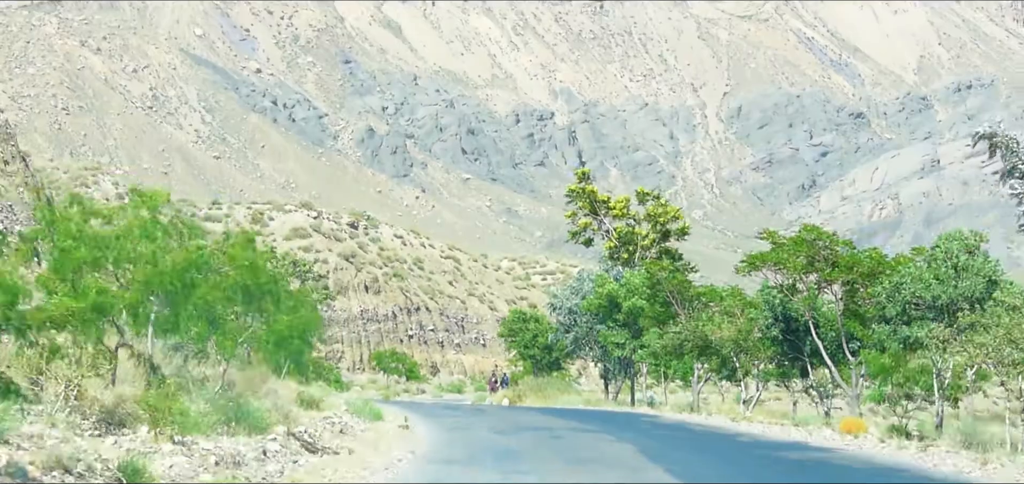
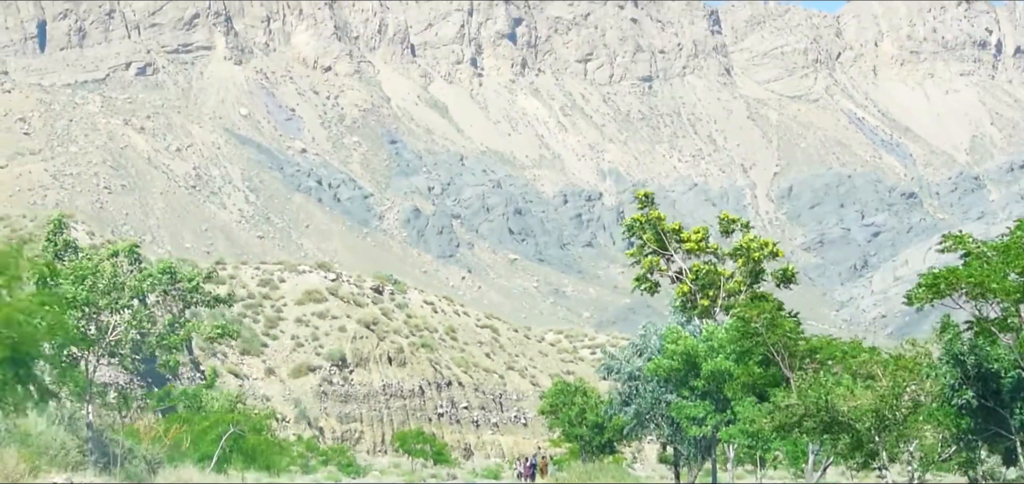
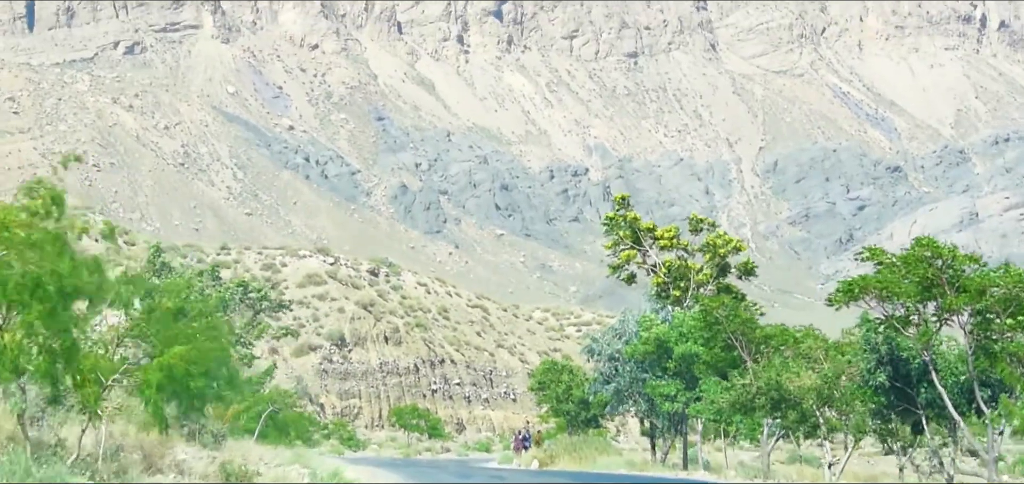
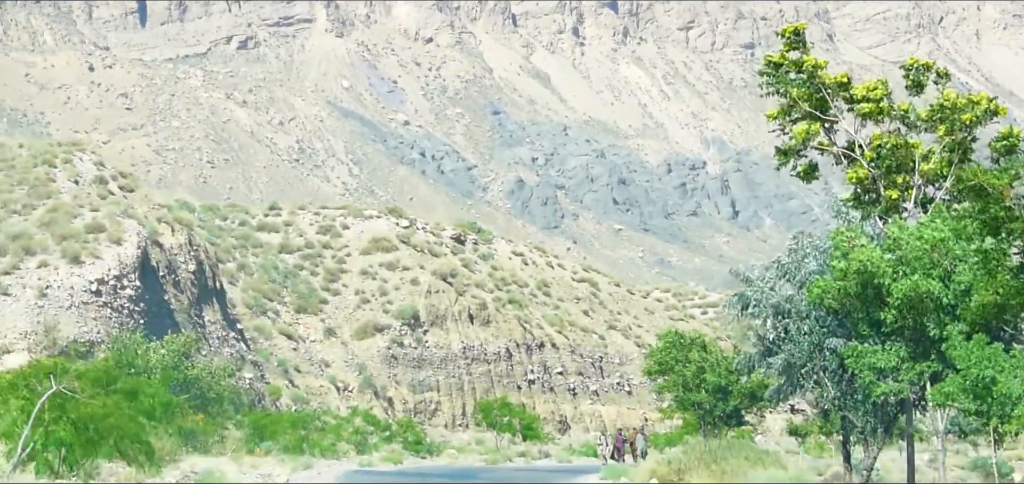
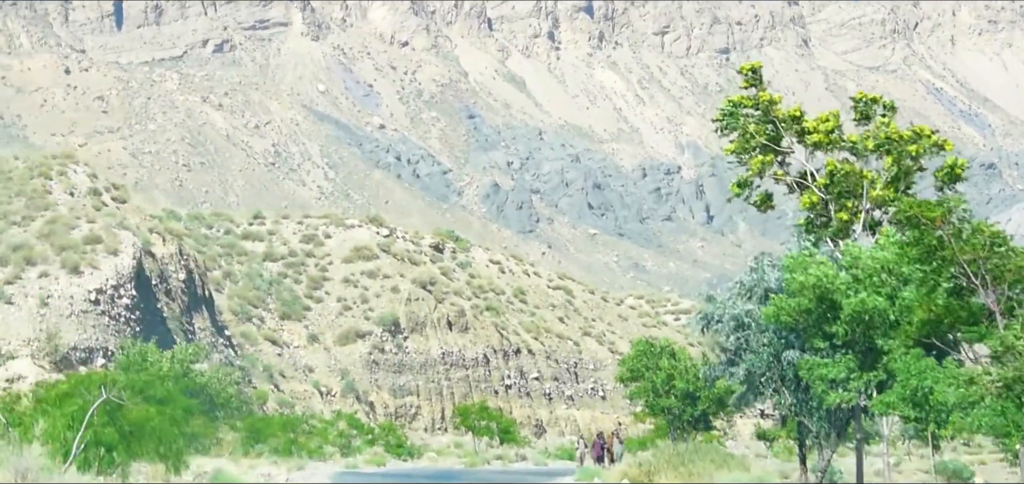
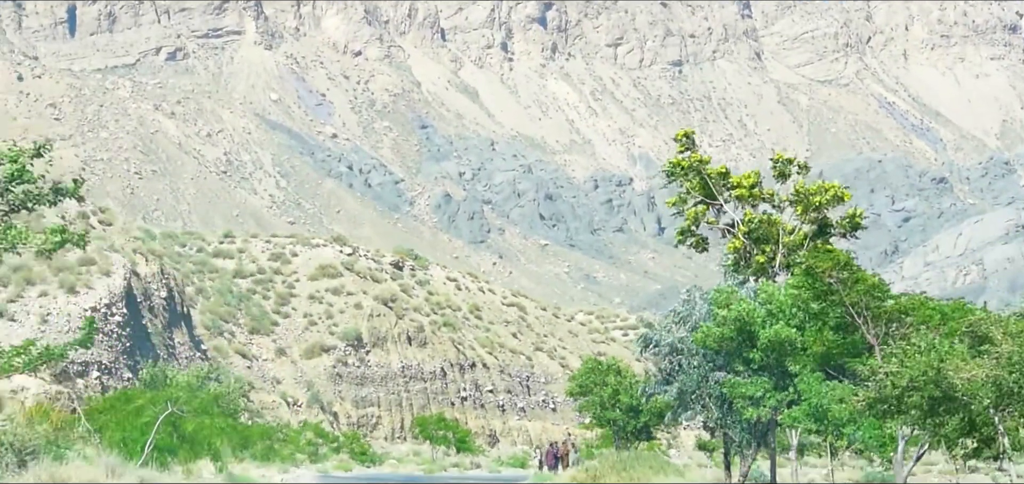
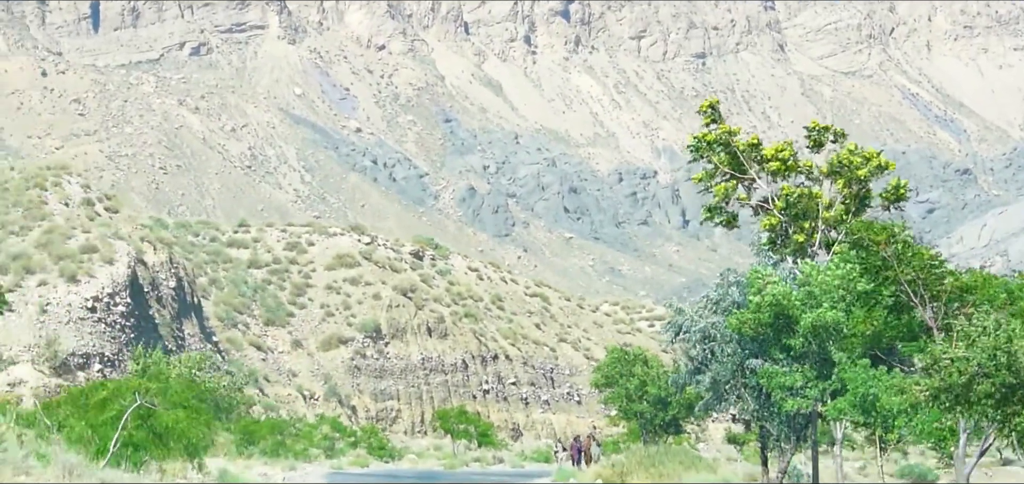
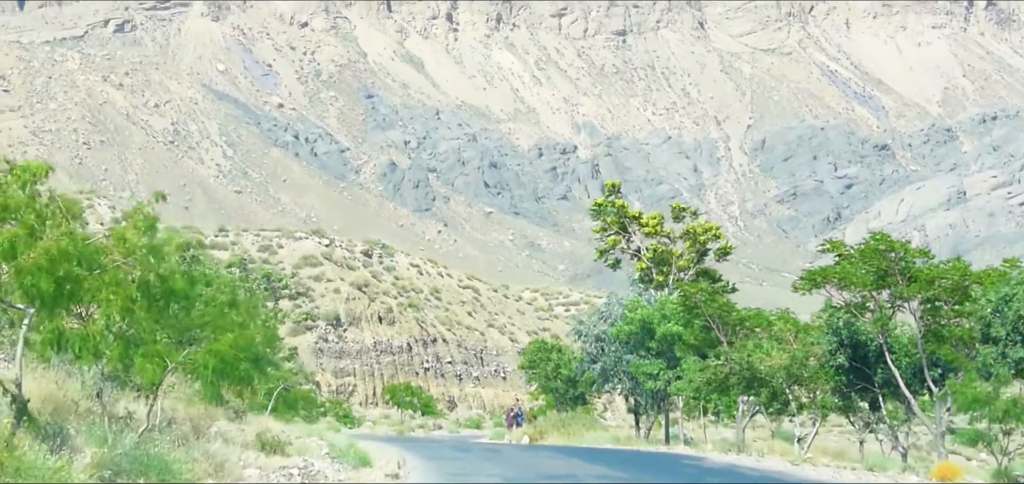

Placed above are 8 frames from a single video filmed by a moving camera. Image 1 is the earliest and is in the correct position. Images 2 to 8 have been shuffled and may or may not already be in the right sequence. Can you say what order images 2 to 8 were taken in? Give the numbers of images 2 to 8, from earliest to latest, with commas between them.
8, 3, 2, 6, 7, 5, 4
